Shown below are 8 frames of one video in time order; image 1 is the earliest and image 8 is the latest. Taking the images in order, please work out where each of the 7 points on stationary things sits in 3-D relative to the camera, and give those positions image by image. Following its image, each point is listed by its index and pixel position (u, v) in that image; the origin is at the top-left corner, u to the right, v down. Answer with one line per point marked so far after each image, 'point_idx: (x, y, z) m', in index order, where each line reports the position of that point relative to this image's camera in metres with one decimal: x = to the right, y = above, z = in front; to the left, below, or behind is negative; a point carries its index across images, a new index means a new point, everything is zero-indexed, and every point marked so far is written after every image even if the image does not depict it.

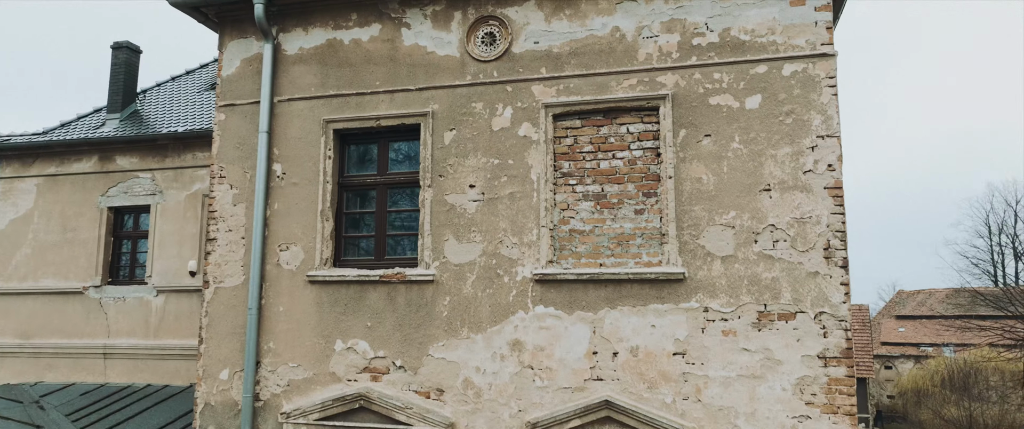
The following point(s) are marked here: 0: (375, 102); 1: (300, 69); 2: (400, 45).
0: (-1.2, +1.0, +6.5) m
1: (-2.0, +1.4, +6.7) m
2: (-1.0, +1.5, +6.5) m
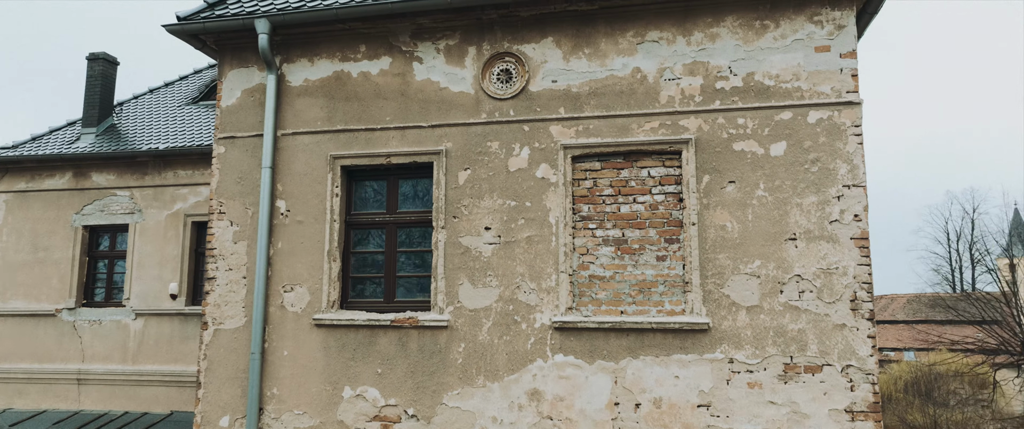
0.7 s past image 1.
0: (-1.1, +0.7, +6.3) m
1: (-1.9, +1.0, +6.5) m
2: (-0.9, +1.2, +6.3) m
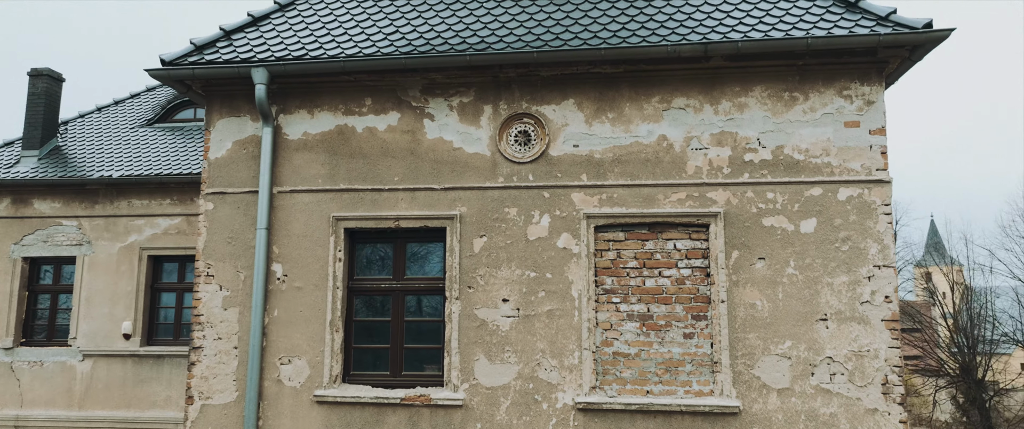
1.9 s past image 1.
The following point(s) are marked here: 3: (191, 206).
0: (-1.0, +0.1, +5.9) m
1: (-1.7, +0.5, +6.0) m
2: (-0.7, +0.6, +5.9) m
3: (-4.7, +0.1, +10.6) m
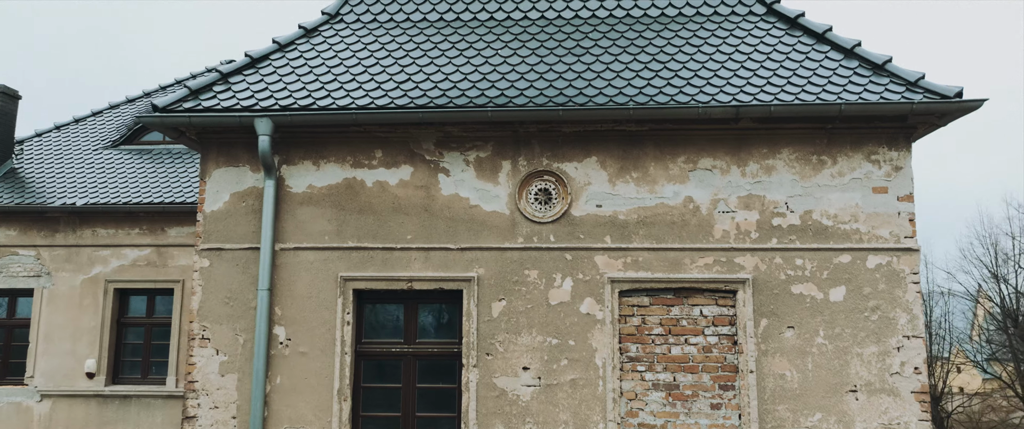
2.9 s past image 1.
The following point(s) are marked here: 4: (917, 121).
0: (-0.8, -0.3, +5.5) m
1: (-1.6, 0.0, +5.7) m
2: (-0.6, +0.2, +5.6) m
3: (-4.9, -0.3, +10.1) m
4: (+3.0, +0.7, +5.4) m
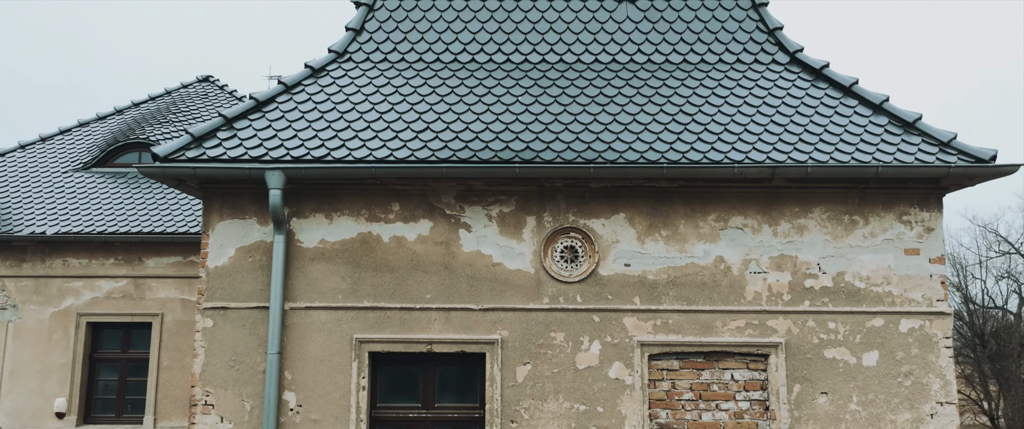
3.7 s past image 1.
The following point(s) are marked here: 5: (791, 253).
0: (-0.6, -0.8, +5.3) m
1: (-1.4, -0.4, +5.3) m
2: (-0.4, -0.3, +5.3) m
3: (-4.9, -0.7, +9.6) m
4: (+3.2, +0.2, +5.3) m
5: (+2.1, -0.3, +5.3) m
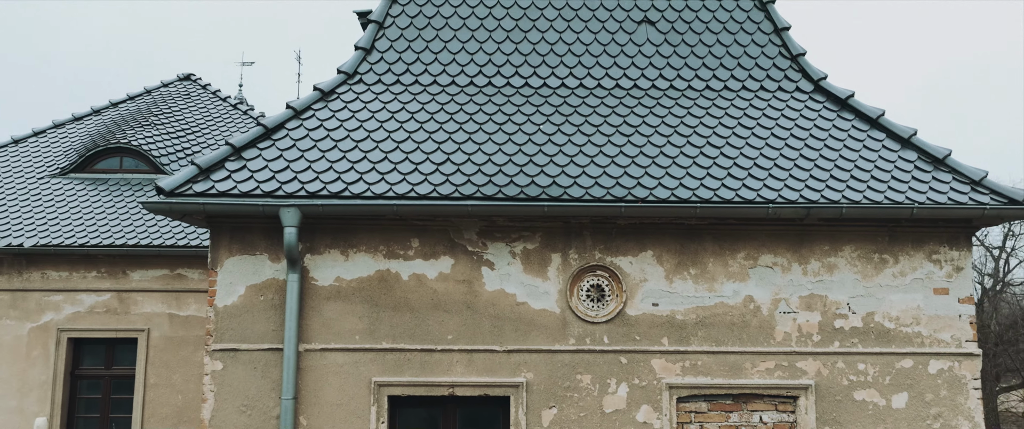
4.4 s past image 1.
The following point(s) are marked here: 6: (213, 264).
0: (-0.5, -1.0, +5.1) m
1: (-1.2, -0.7, +5.1) m
2: (-0.2, -0.5, +5.1) m
3: (-4.9, -0.8, +9.2) m
4: (+3.4, -0.1, +5.2) m
5: (+2.2, -0.6, +5.2) m
6: (-2.1, -0.3, +5.1) m
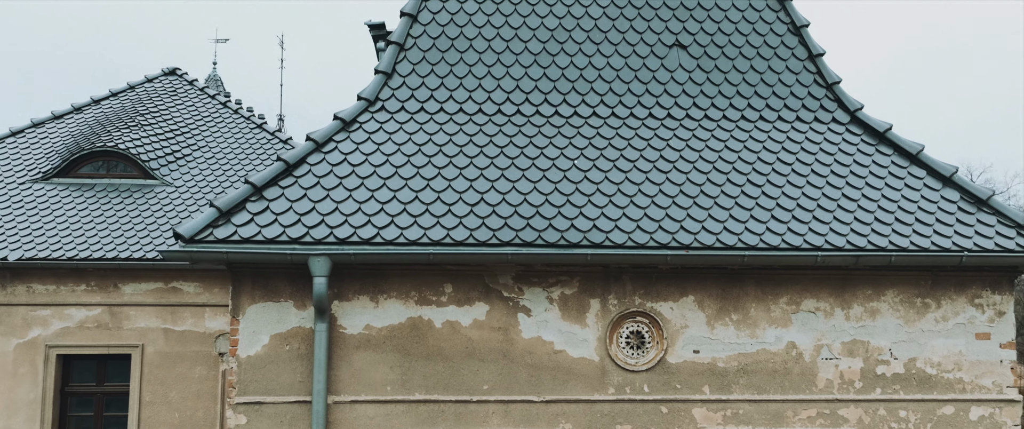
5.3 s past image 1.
0: (-0.2, -1.3, +4.9) m
1: (-1.0, -1.0, +4.8) m
2: (0.0, -0.8, +4.9) m
3: (-4.8, -1.0, +8.8) m
4: (+3.6, -0.4, +5.1) m
5: (+2.5, -0.9, +5.1) m
6: (-1.8, -0.6, +4.8) m
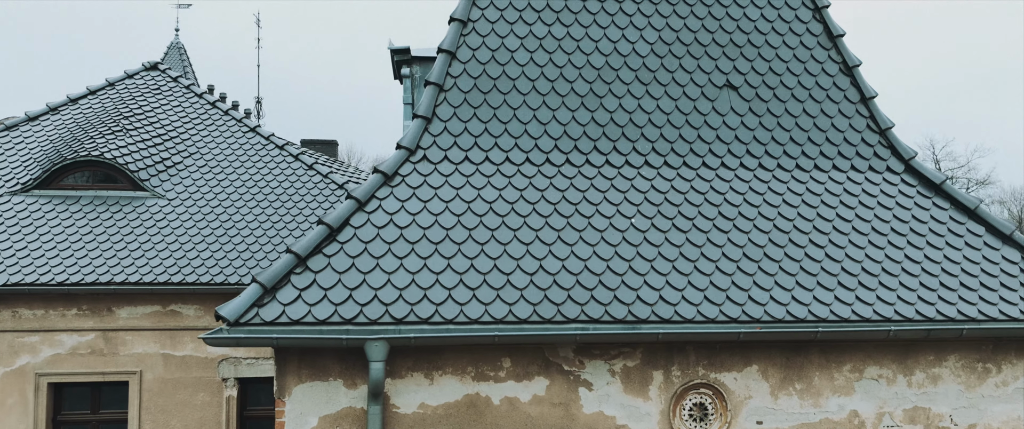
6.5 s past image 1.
0: (+0.2, -1.8, +4.7) m
1: (-0.6, -1.4, +4.6) m
2: (+0.4, -1.3, +4.7) m
3: (-4.6, -1.2, +8.3) m
4: (+4.0, -0.8, +5.1) m
5: (+2.9, -1.3, +5.0) m
6: (-1.4, -1.1, +4.5) m
